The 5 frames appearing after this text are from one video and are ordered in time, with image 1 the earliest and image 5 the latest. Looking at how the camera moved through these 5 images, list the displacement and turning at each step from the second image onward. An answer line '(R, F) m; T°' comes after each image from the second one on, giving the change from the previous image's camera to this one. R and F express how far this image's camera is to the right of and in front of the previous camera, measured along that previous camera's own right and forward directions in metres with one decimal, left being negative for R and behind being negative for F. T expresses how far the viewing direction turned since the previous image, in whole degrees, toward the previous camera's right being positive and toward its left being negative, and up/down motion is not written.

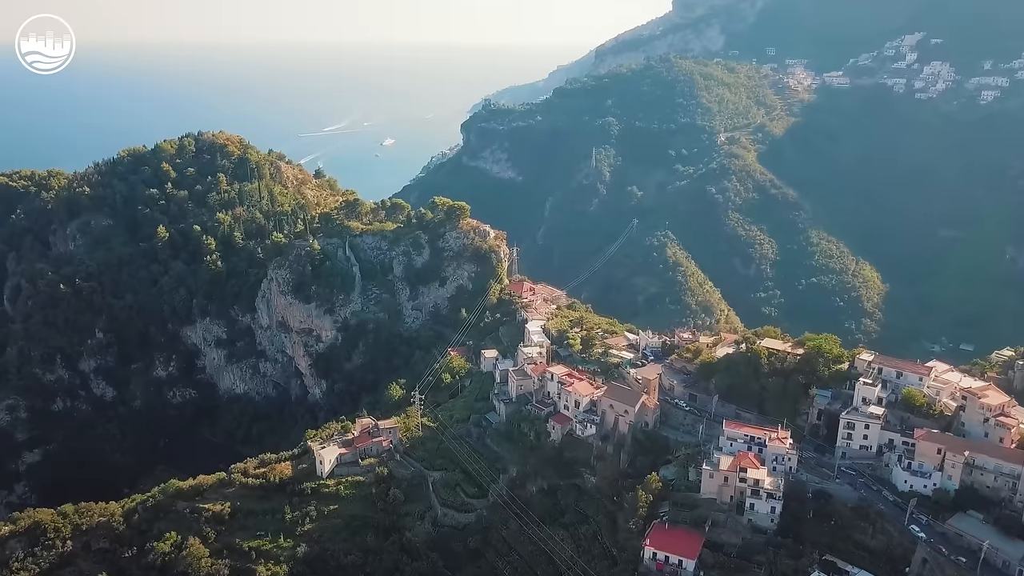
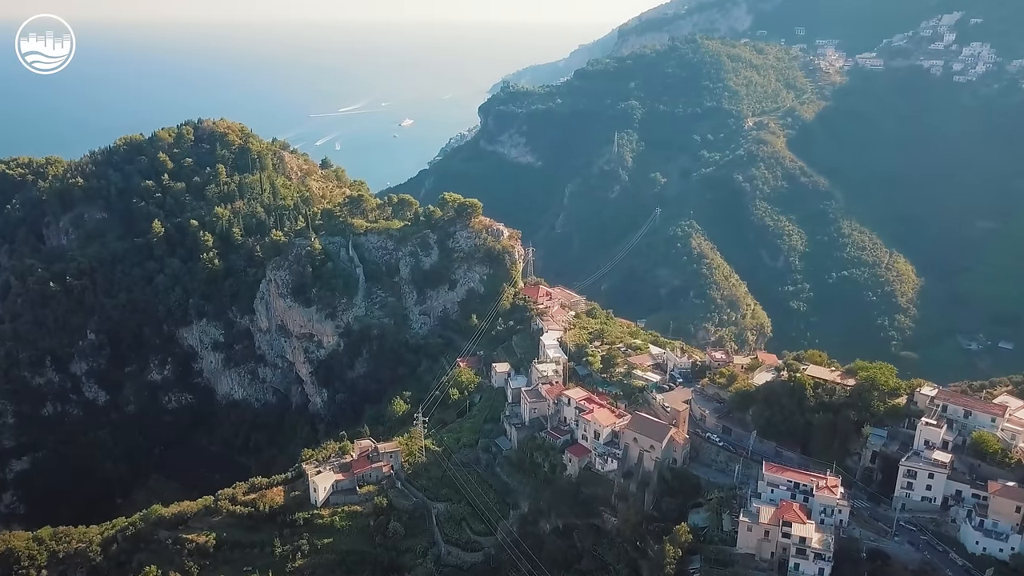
(+0.2, +3.6) m; -1°
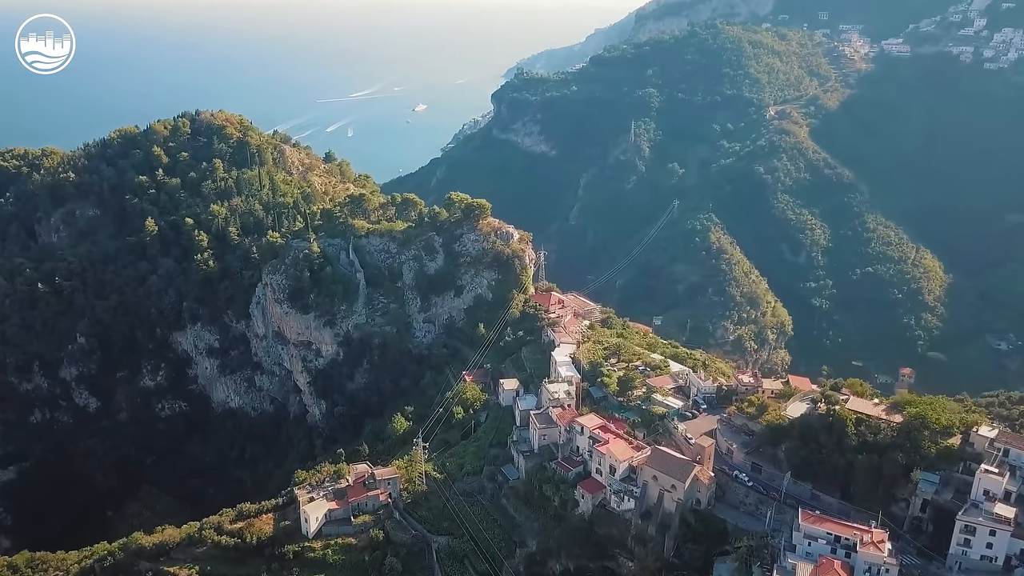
(+0.2, +2.8) m; -1°
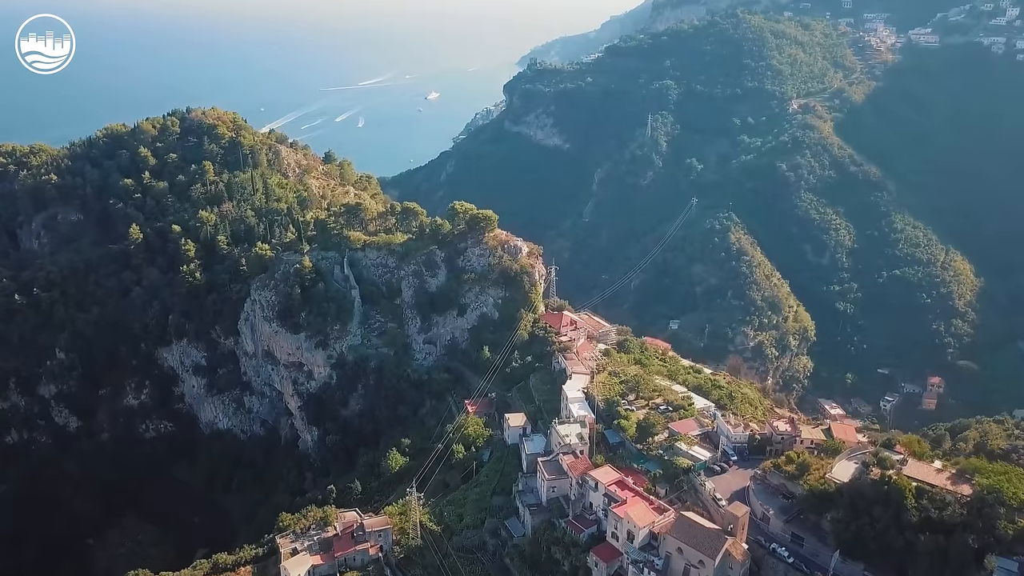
(+0.2, +3.5) m; -1°
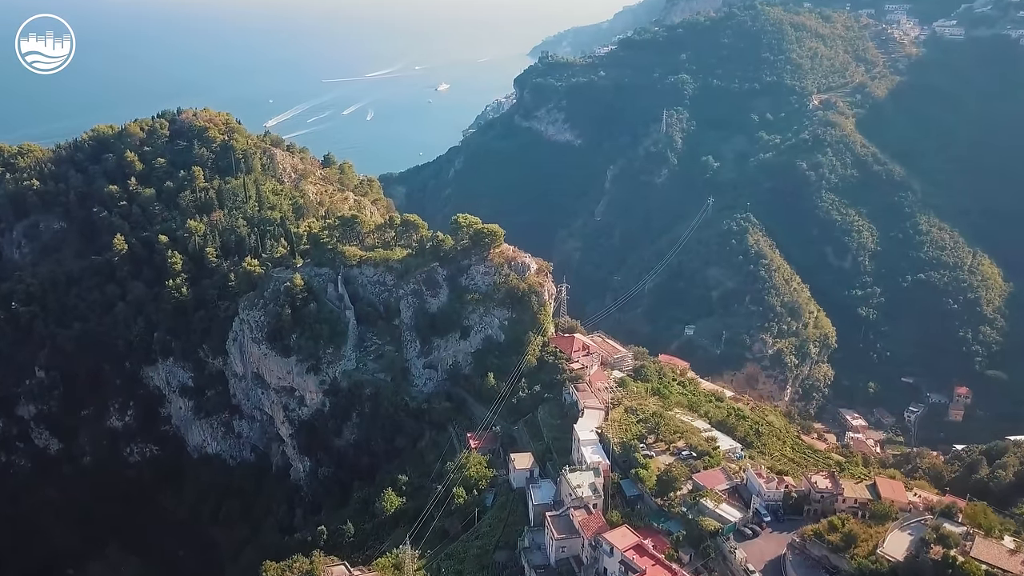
(+0.1, +3.0) m; -1°
